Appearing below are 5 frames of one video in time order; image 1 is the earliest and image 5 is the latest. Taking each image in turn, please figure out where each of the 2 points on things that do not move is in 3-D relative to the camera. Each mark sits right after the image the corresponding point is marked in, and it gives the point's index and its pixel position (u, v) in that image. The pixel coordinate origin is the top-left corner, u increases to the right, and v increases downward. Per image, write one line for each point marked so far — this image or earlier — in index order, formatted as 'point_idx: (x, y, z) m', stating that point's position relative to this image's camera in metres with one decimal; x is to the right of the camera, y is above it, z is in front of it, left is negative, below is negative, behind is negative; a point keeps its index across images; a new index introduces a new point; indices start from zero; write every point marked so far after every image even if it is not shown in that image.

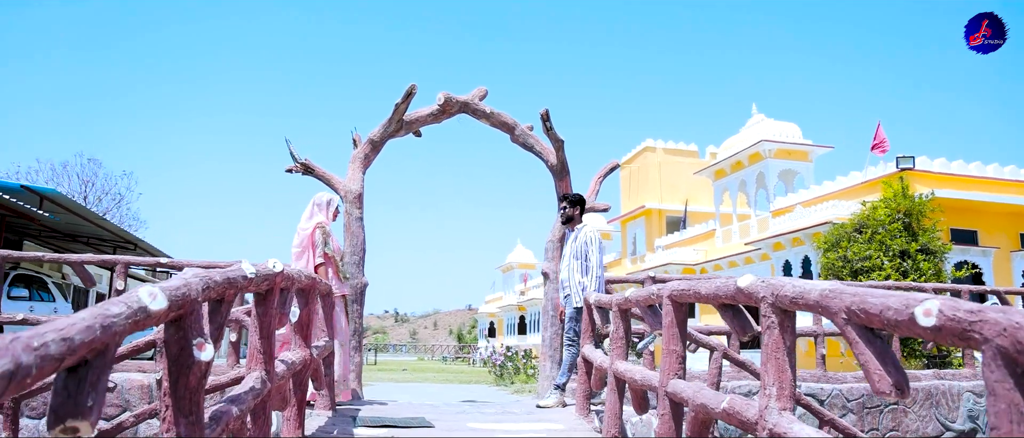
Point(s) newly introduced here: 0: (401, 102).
0: (-1.2, +1.2, +7.4) m
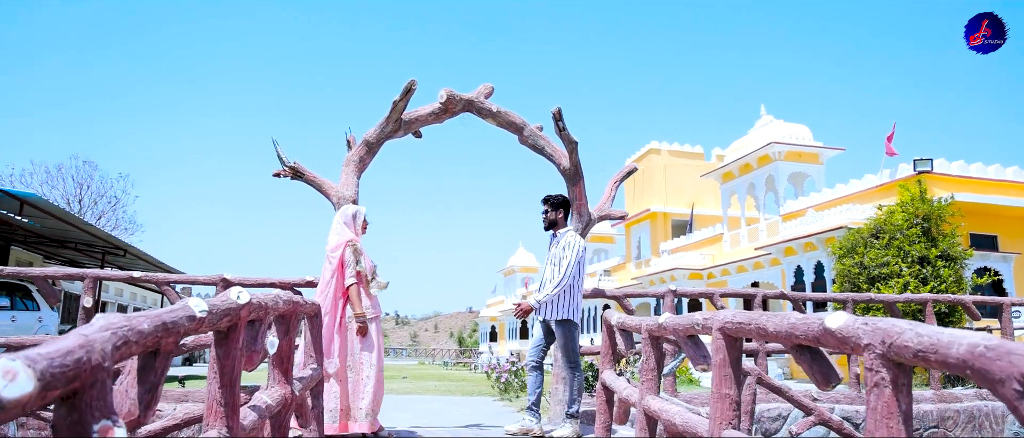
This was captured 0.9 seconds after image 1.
0: (-1.1, +1.2, +6.8) m
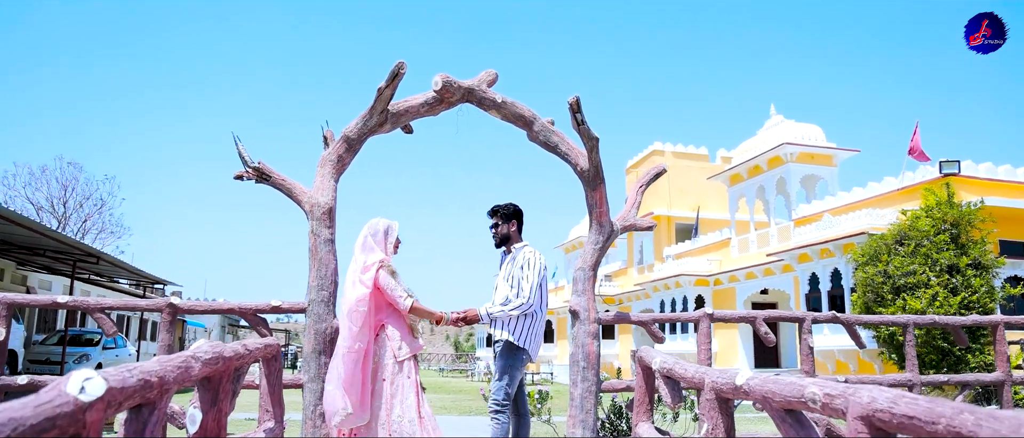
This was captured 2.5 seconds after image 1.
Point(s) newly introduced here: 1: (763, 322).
0: (-1.0, +1.1, +5.7) m
1: (+2.4, -1.0, +6.5) m
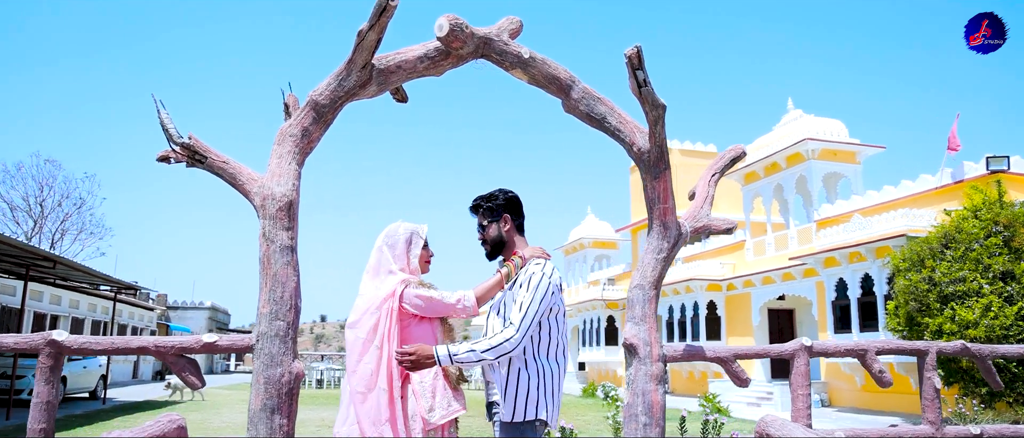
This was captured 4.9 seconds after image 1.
0: (-0.8, +1.1, +4.1) m
1: (+2.6, -1.0, +5.0) m
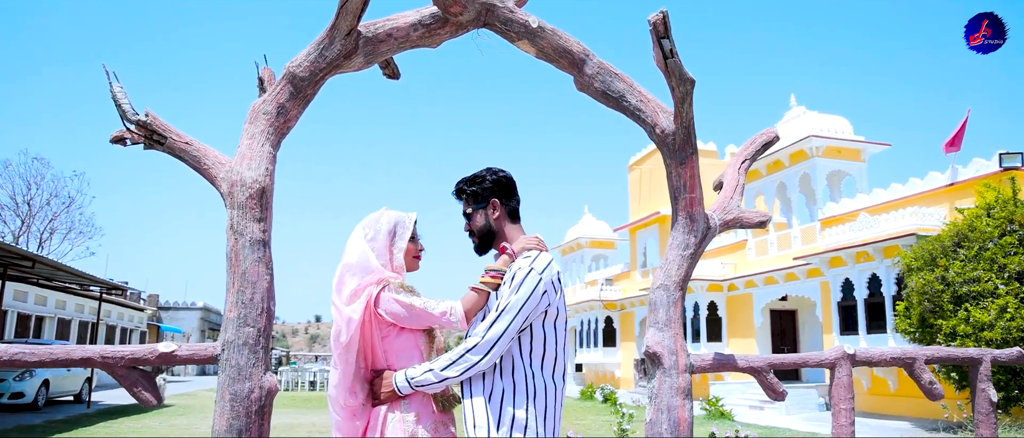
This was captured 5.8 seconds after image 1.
0: (-0.8, +1.1, +3.5) m
1: (+2.6, -0.9, +4.5) m
